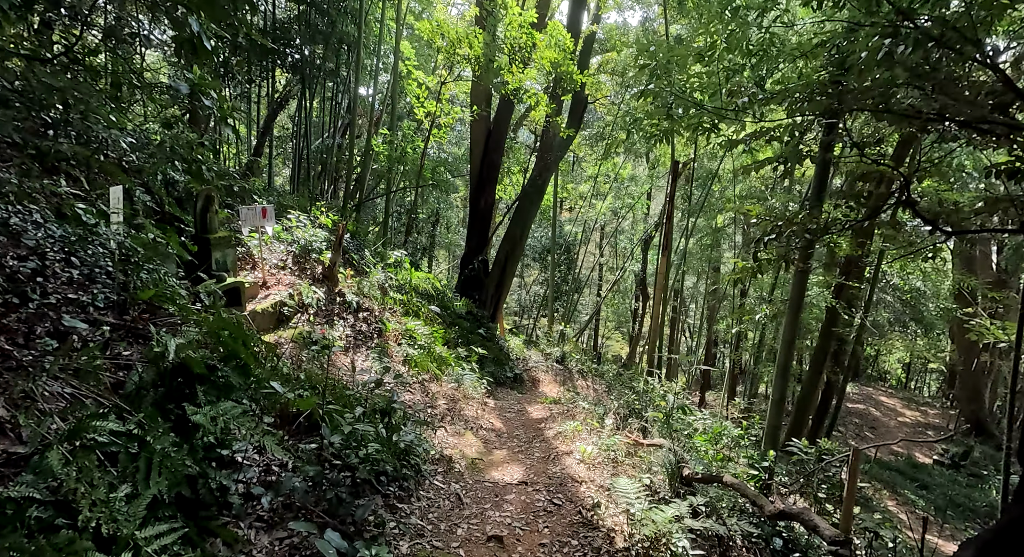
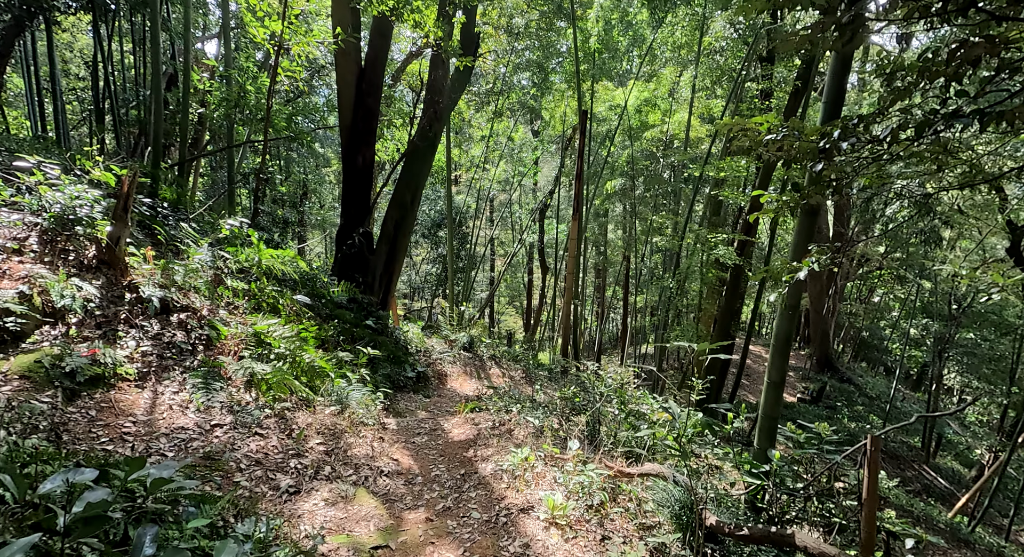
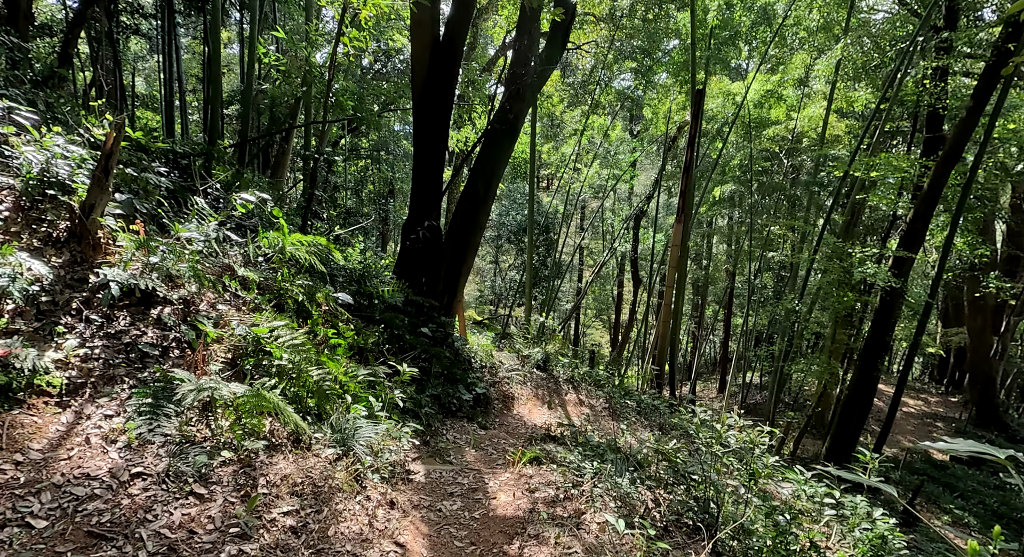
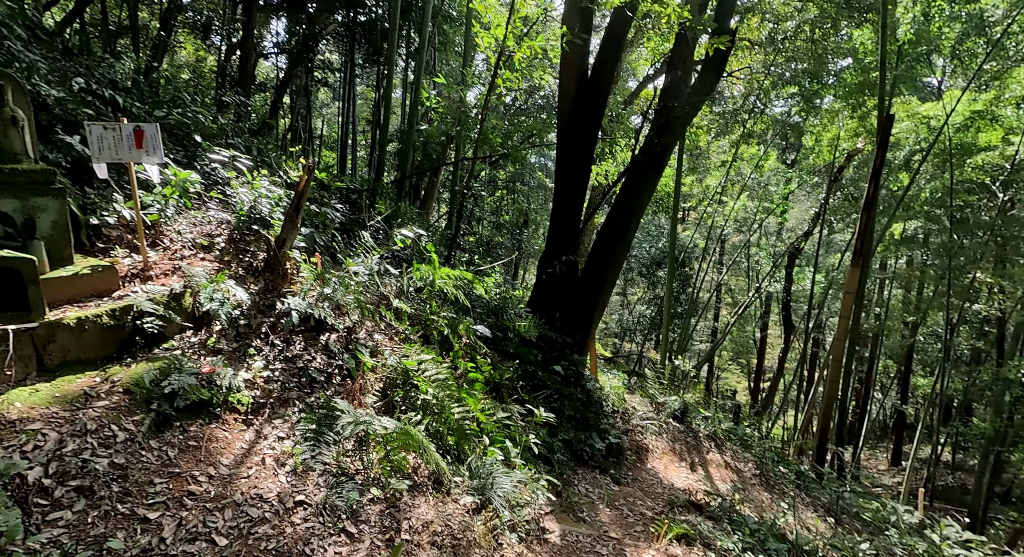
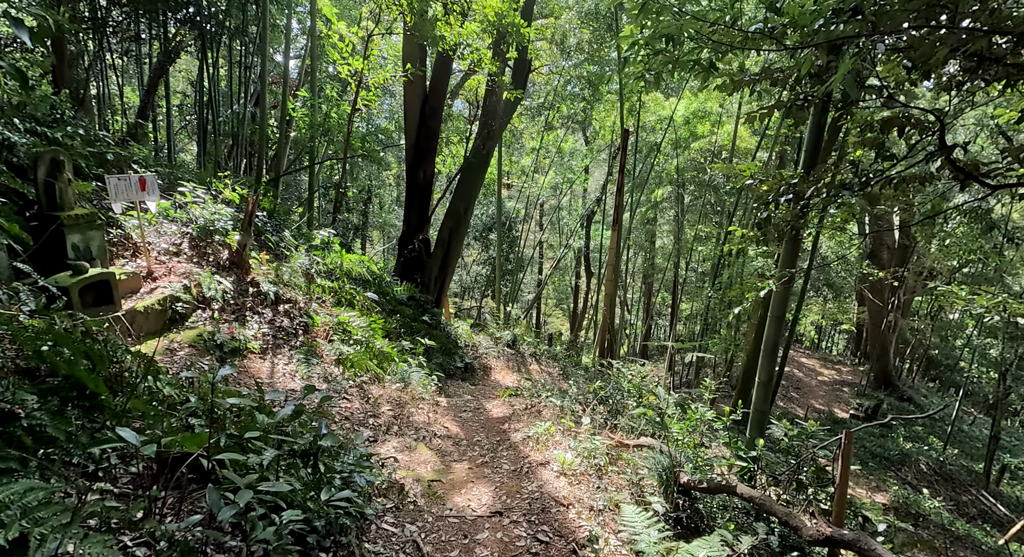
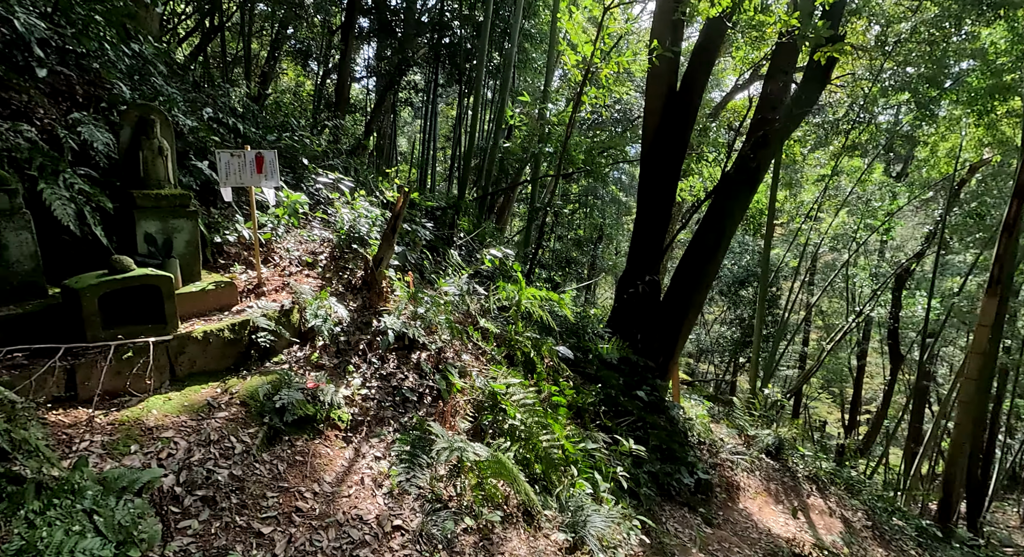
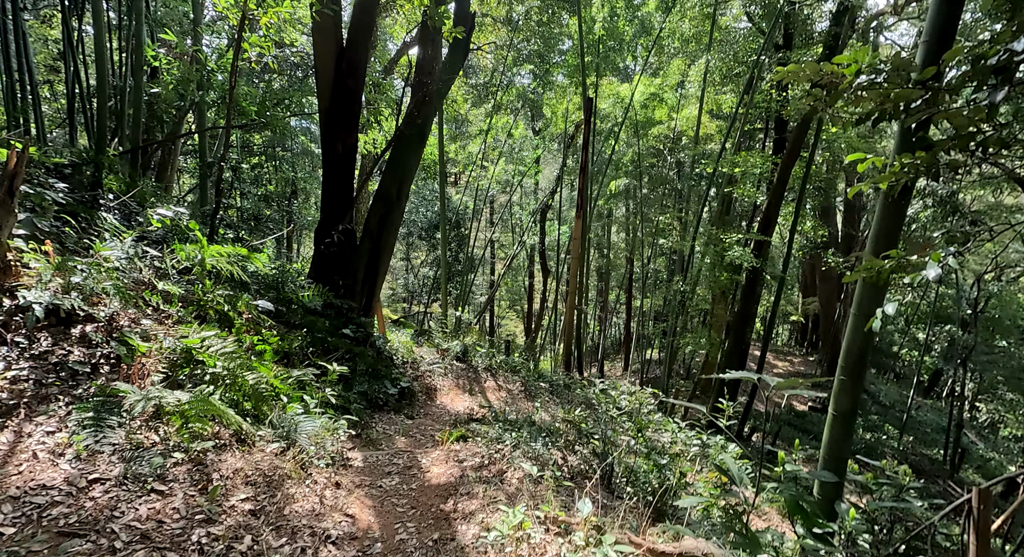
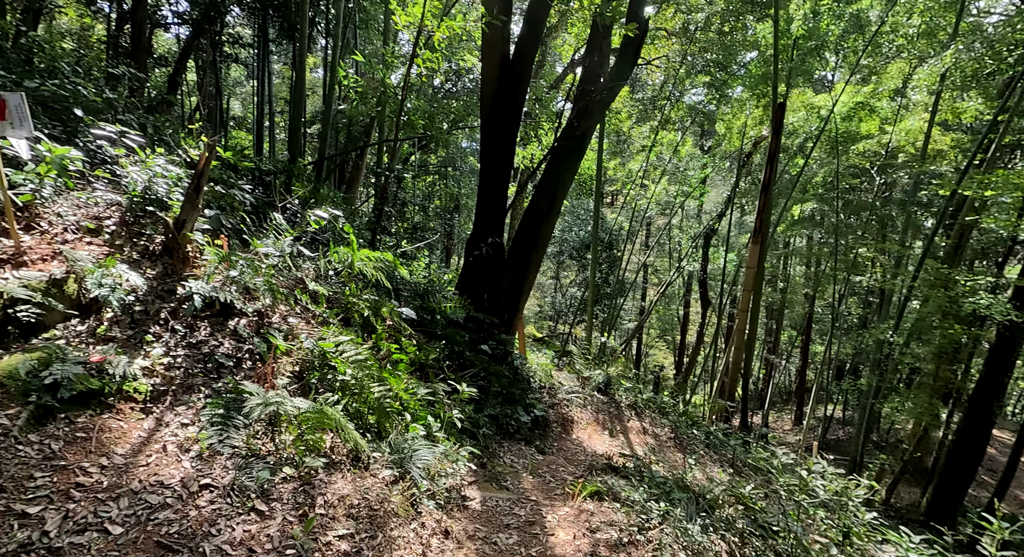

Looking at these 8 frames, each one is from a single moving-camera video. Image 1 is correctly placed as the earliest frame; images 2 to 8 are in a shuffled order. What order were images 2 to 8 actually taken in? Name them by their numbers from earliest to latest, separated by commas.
5, 2, 7, 3, 8, 4, 6
